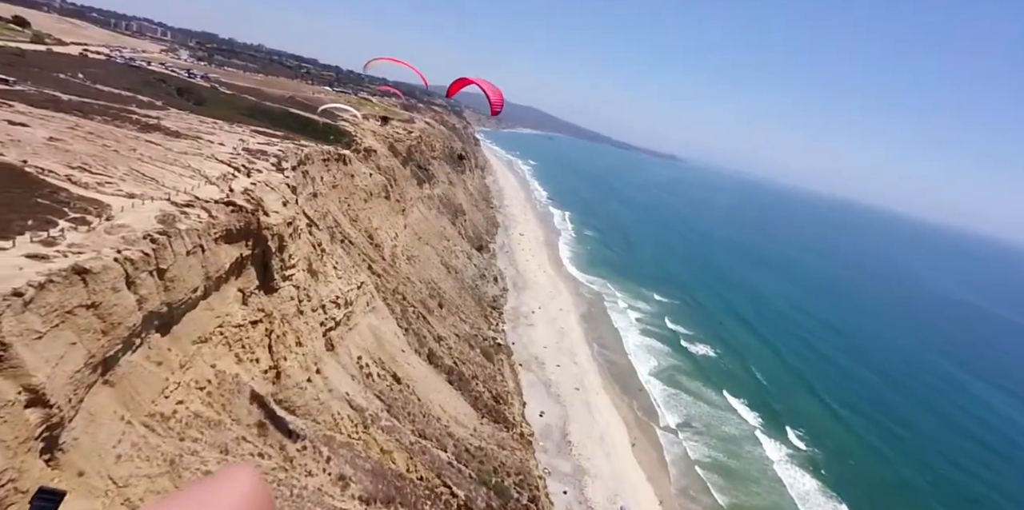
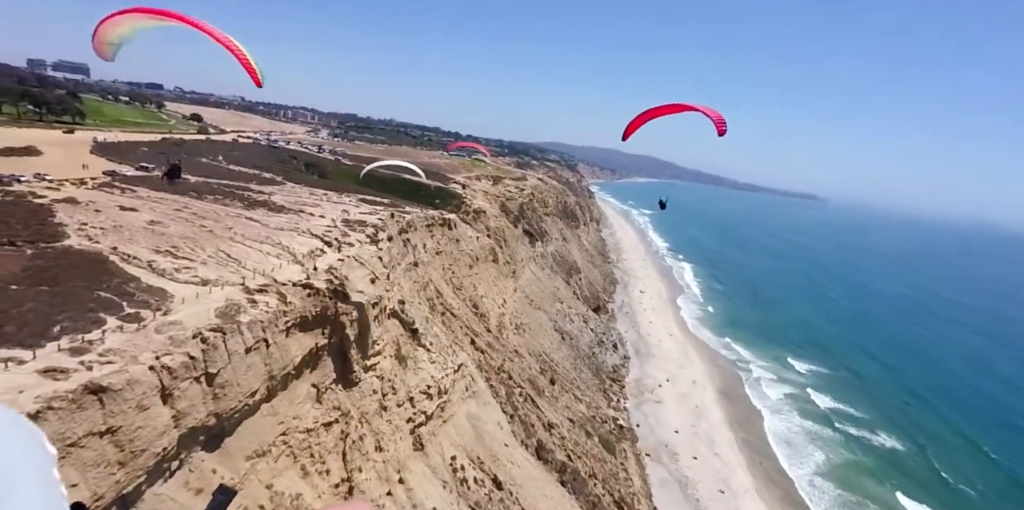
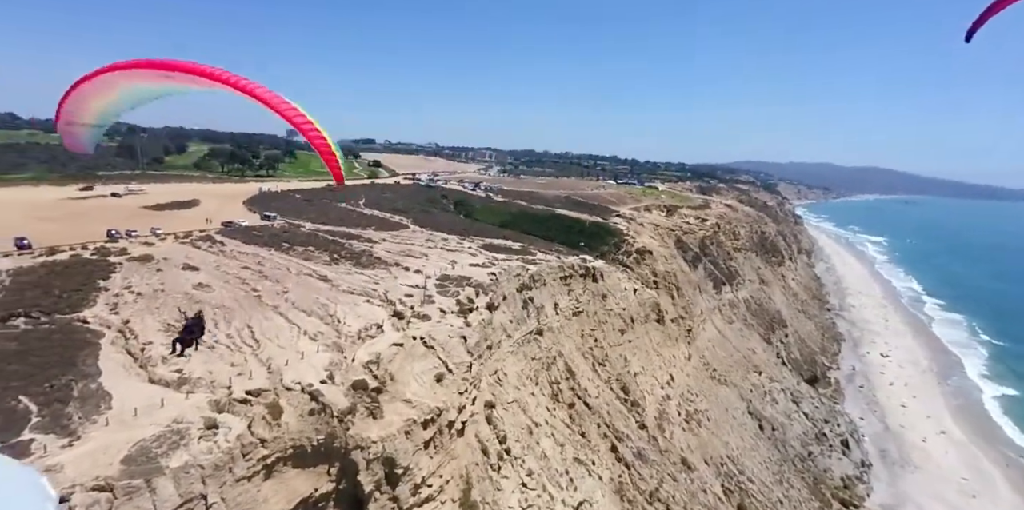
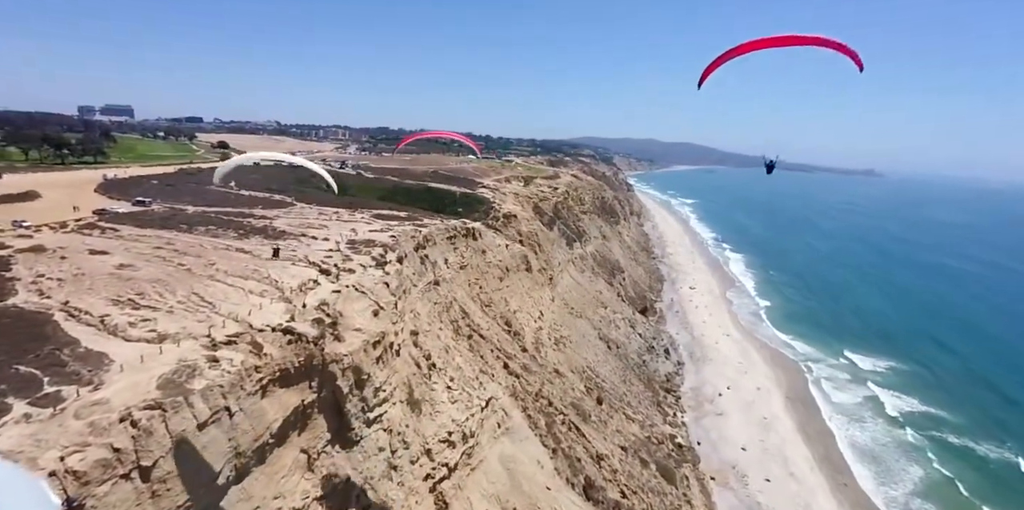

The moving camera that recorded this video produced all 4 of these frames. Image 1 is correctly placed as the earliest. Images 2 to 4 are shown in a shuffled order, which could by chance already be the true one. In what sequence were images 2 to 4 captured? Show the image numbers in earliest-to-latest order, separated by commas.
2, 4, 3
